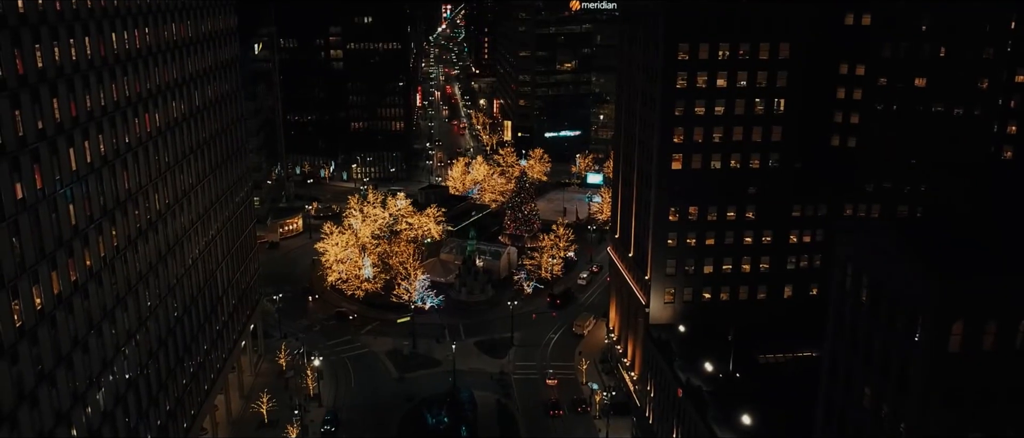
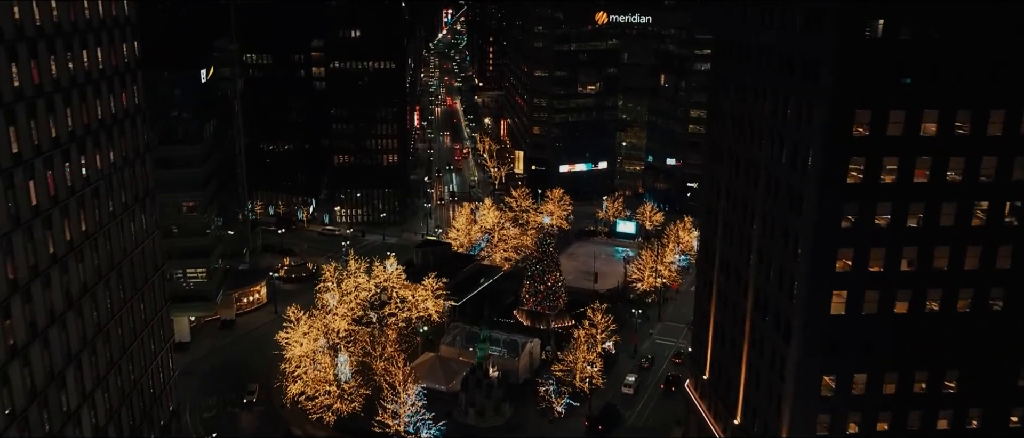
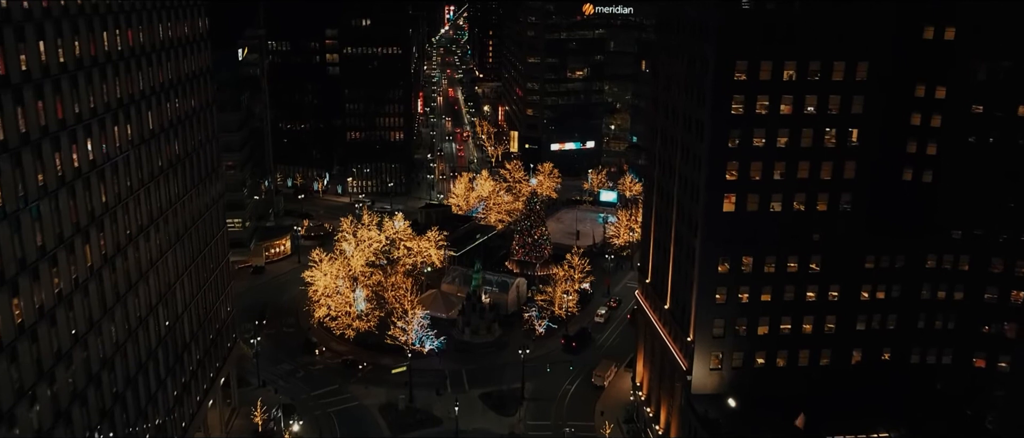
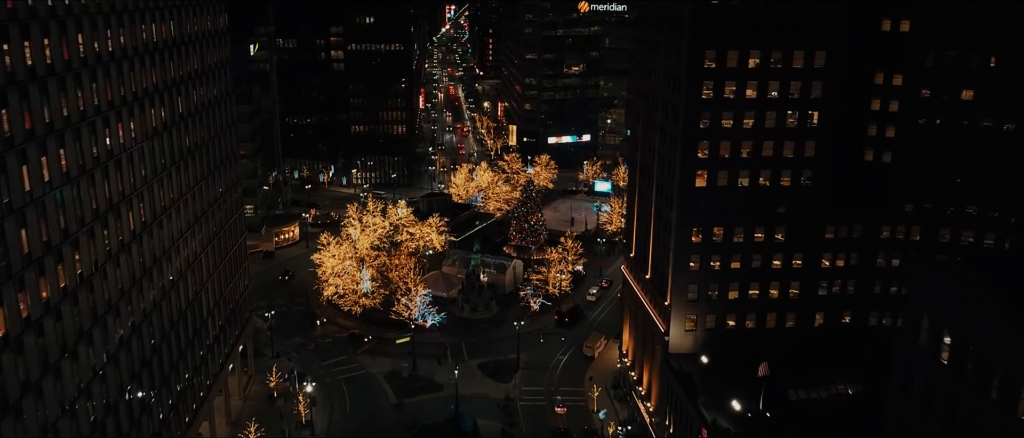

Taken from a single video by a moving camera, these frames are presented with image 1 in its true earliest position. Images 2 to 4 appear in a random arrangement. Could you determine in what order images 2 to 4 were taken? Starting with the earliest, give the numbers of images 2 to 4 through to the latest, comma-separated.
4, 3, 2
